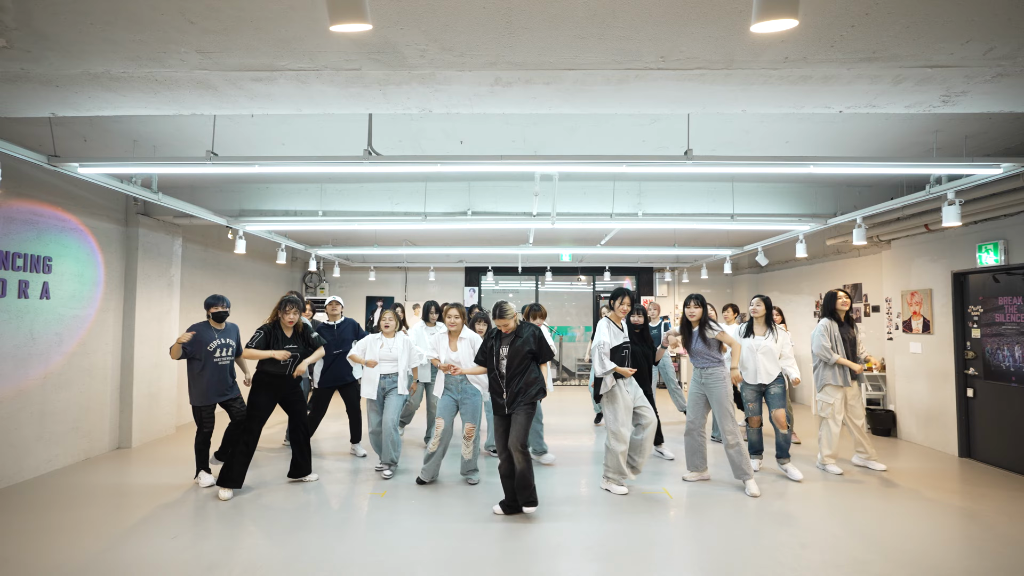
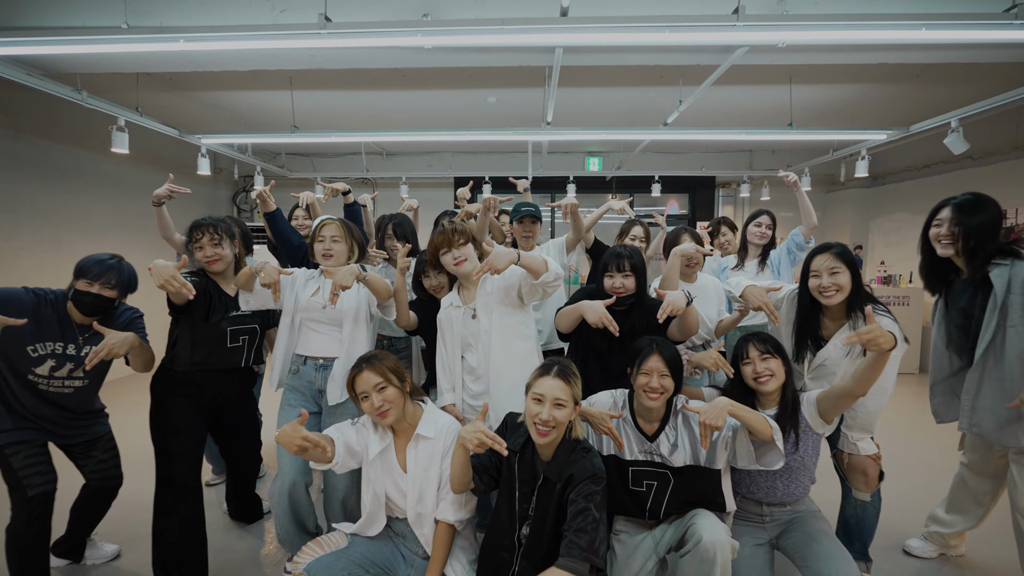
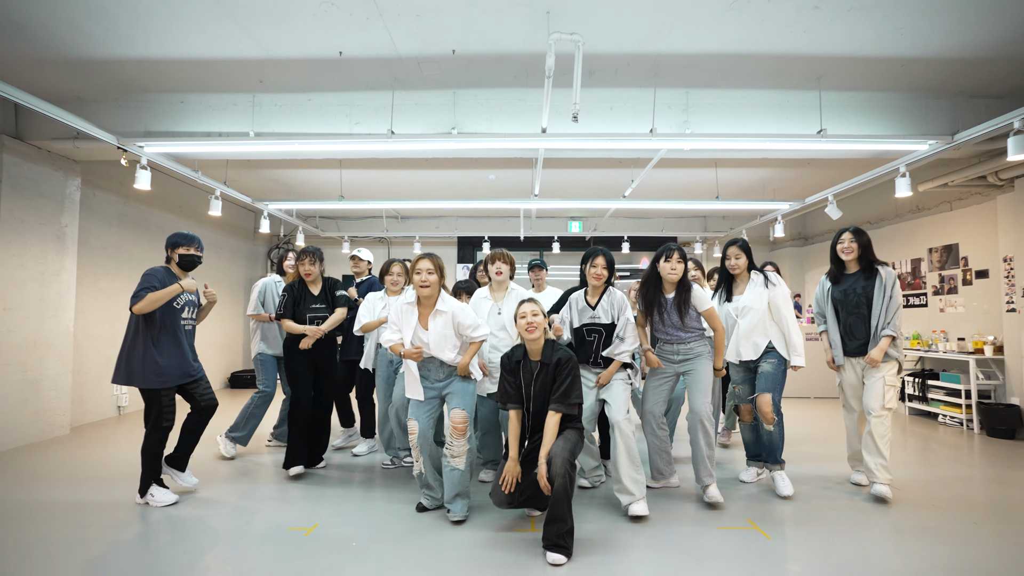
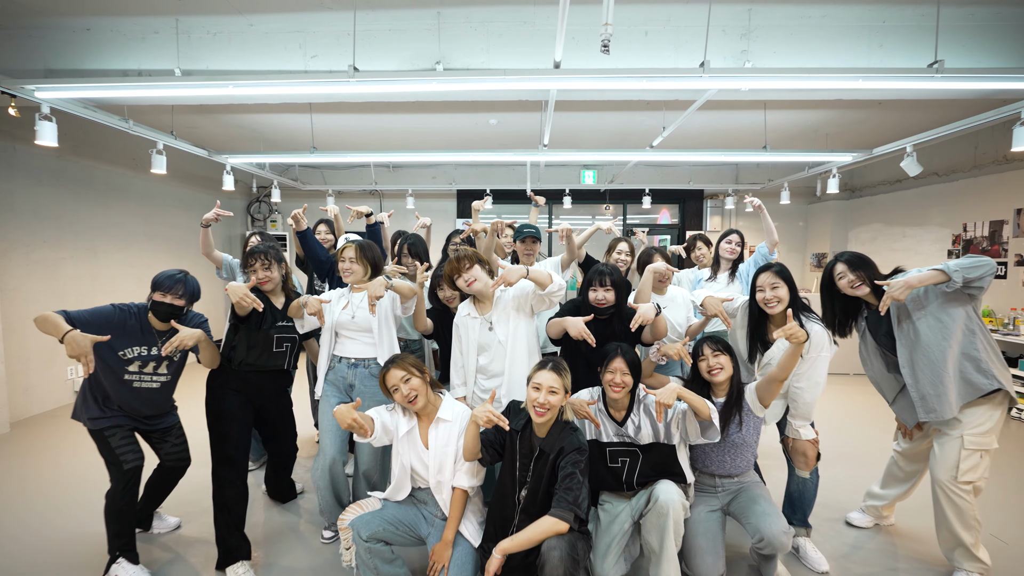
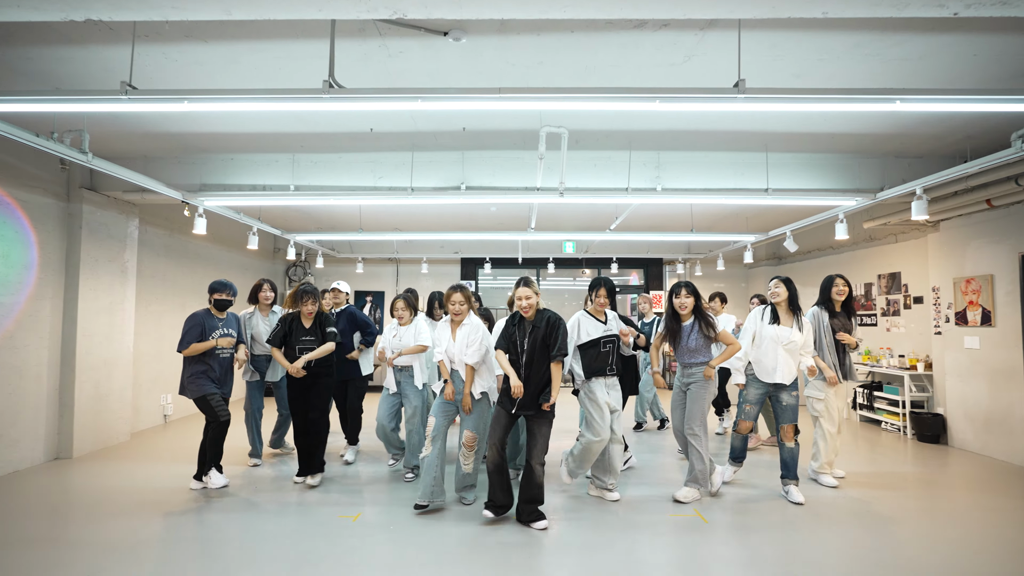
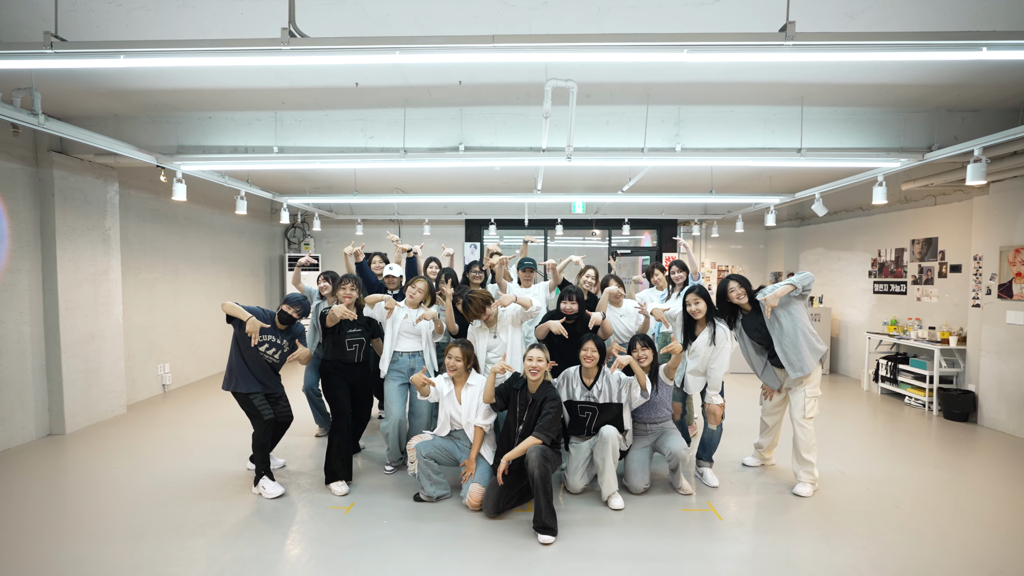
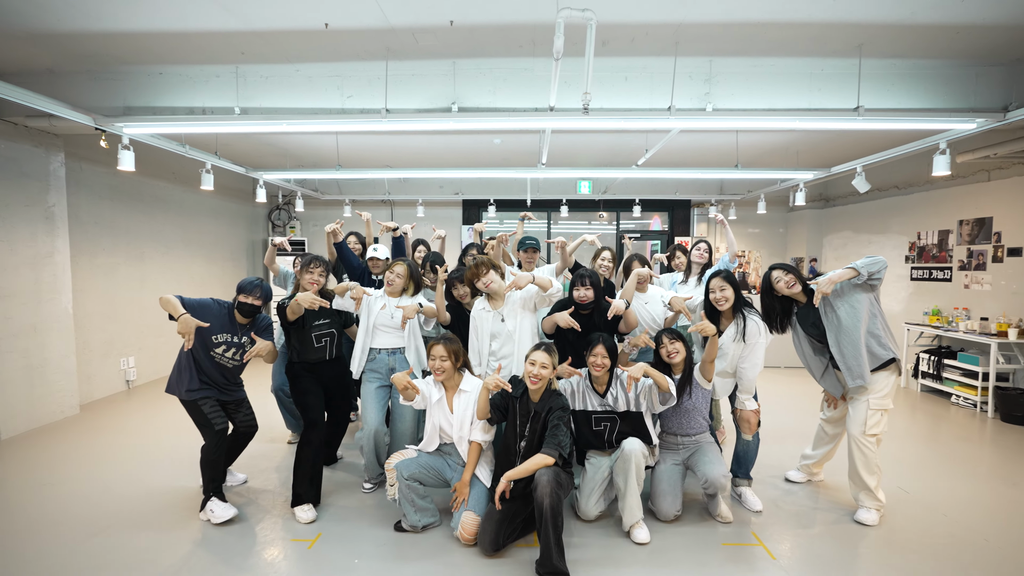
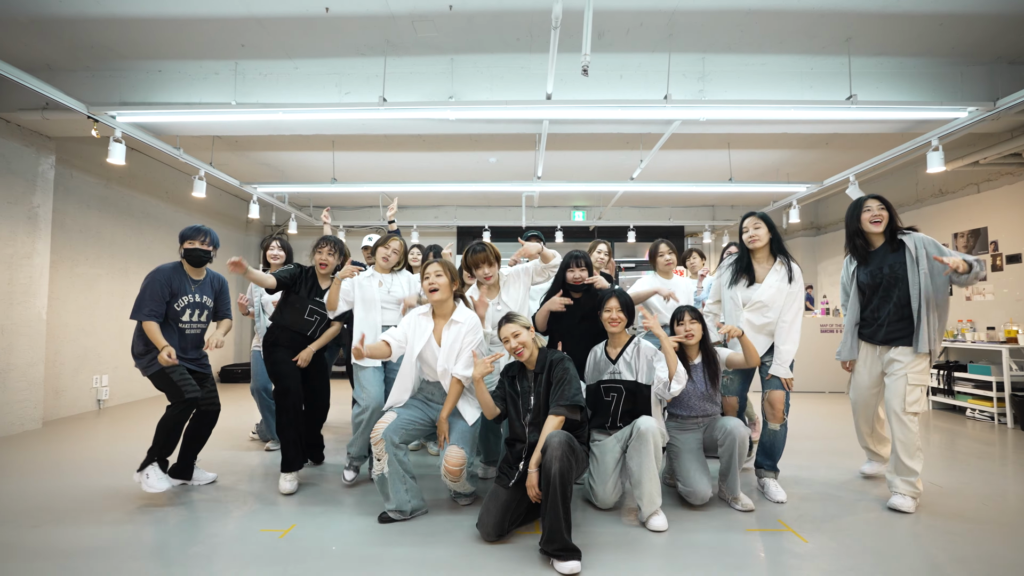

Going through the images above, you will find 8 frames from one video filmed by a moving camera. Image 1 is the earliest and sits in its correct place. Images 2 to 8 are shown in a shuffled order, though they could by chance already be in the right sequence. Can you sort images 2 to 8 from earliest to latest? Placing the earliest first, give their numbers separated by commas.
5, 3, 8, 6, 7, 4, 2
